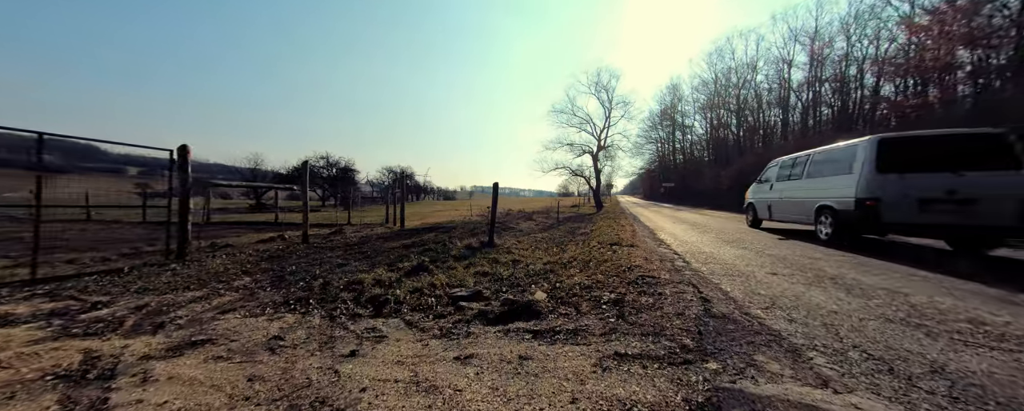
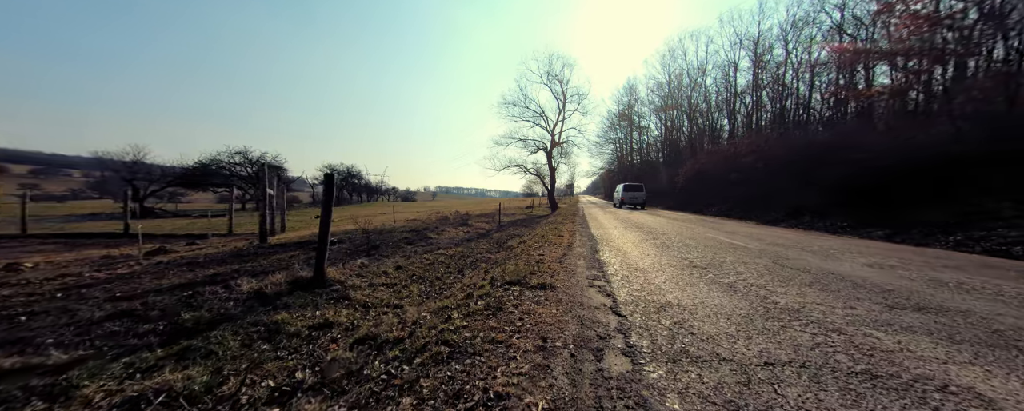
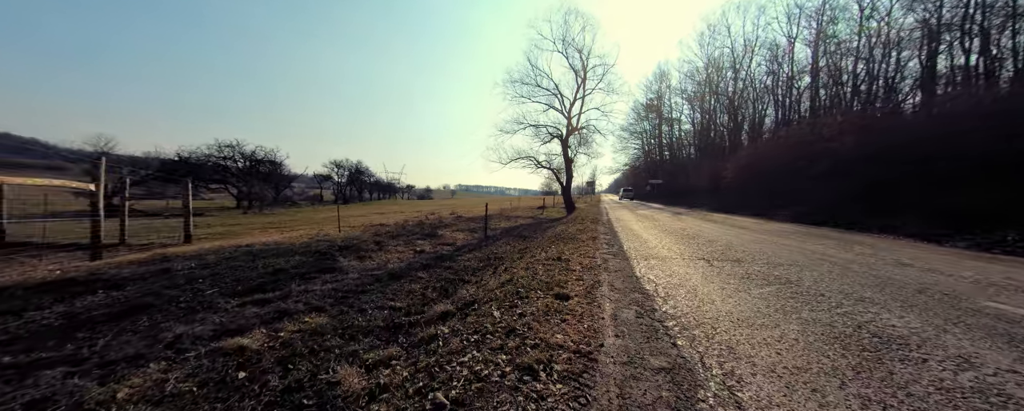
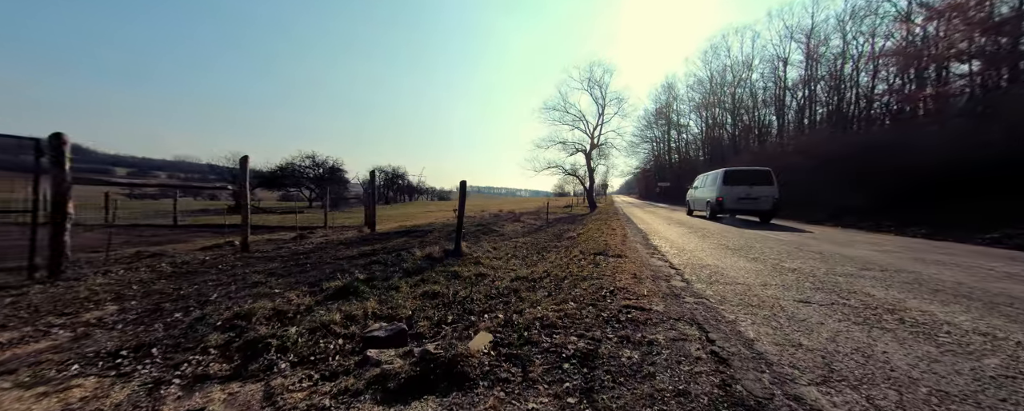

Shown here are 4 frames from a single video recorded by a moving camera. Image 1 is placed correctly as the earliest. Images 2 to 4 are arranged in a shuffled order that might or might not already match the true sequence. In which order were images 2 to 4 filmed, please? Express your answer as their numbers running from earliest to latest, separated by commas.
4, 2, 3
